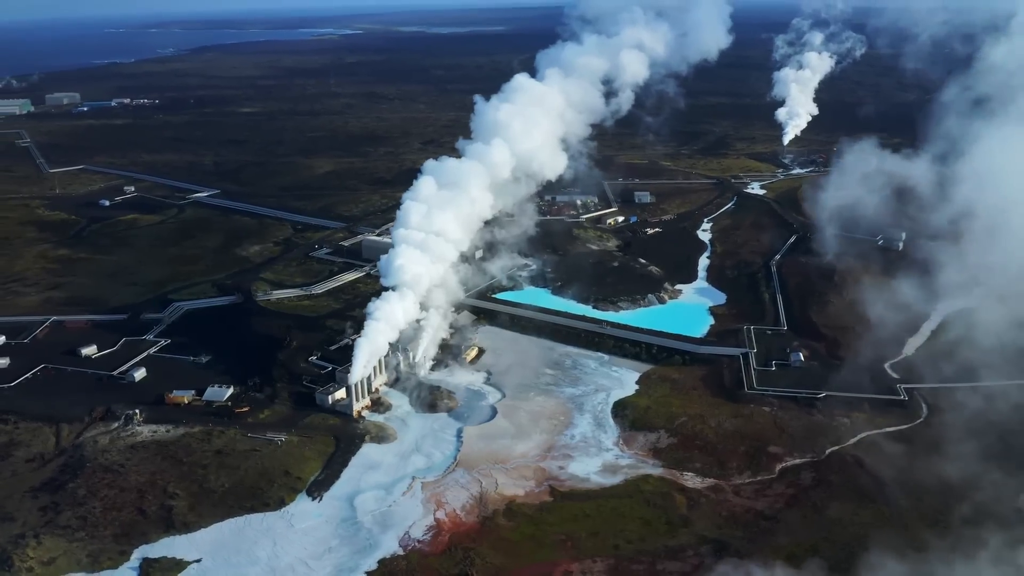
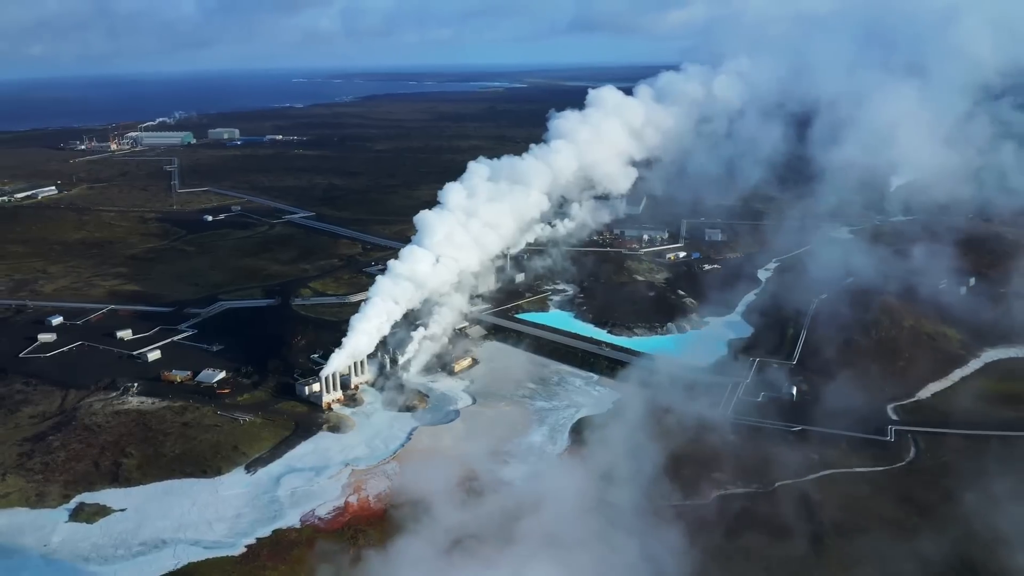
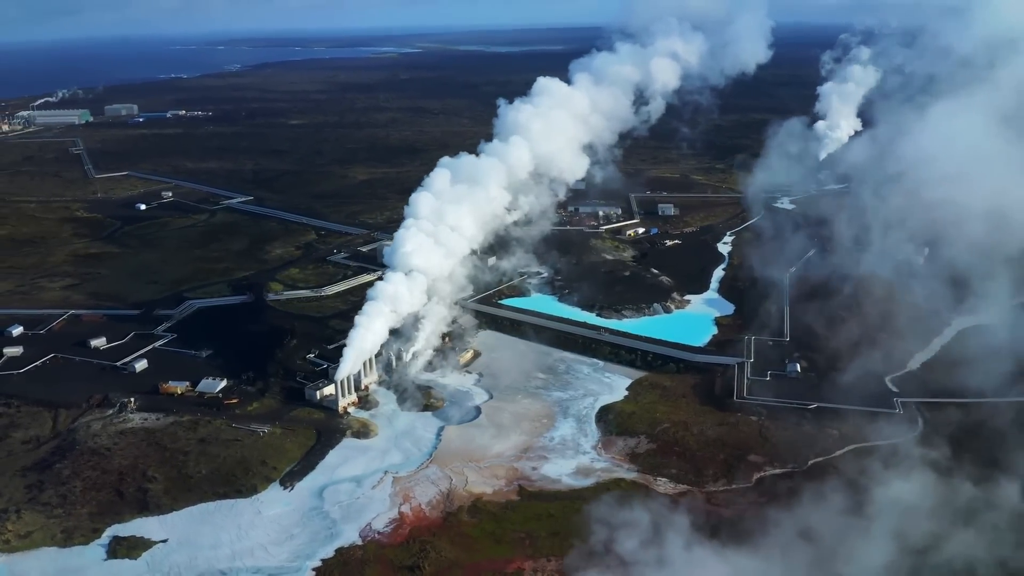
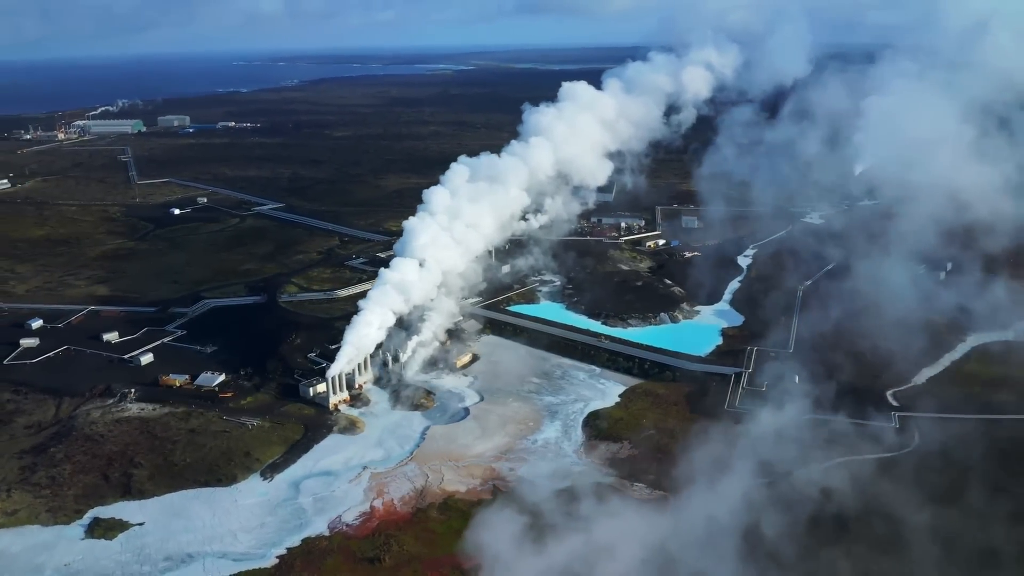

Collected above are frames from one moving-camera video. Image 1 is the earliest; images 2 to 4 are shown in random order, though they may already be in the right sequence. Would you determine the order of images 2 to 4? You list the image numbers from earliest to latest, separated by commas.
3, 4, 2
